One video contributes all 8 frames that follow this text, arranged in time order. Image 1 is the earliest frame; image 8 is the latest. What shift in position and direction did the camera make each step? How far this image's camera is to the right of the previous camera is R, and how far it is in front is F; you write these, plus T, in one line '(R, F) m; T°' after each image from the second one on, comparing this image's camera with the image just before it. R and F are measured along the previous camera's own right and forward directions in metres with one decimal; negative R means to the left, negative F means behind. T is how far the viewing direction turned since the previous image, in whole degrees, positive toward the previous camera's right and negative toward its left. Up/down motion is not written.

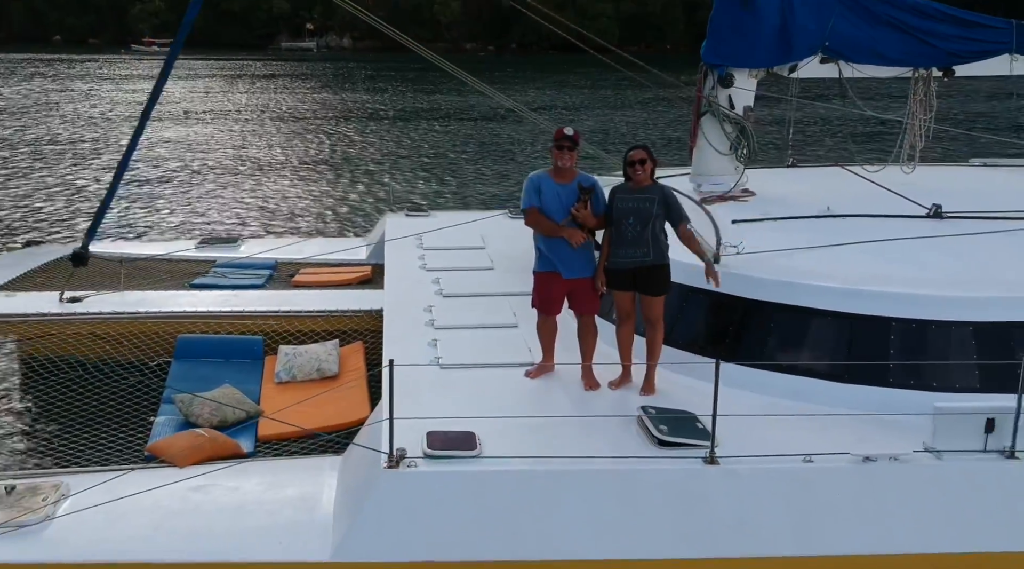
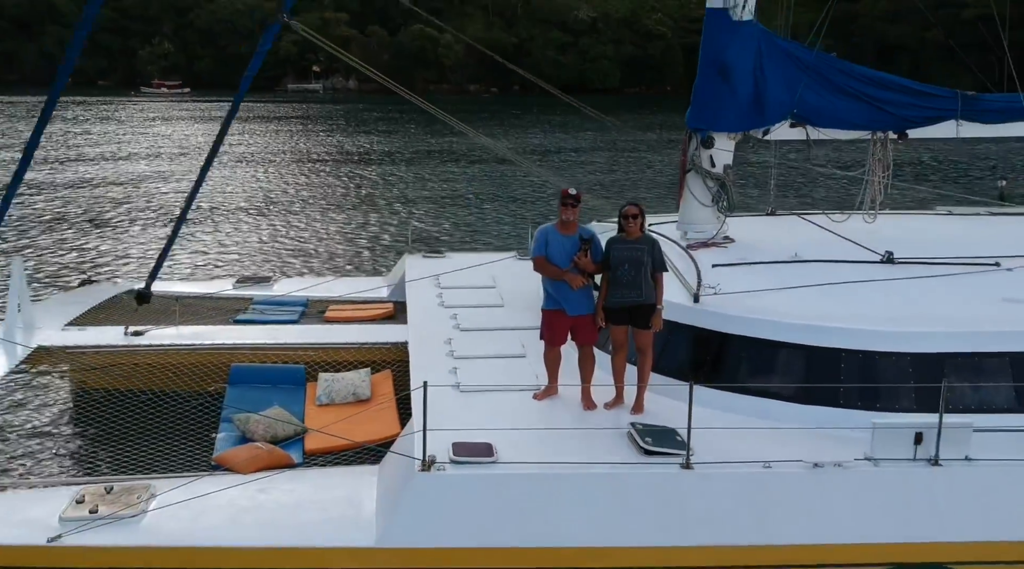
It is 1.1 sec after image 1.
(0.0, -0.8) m; 0°
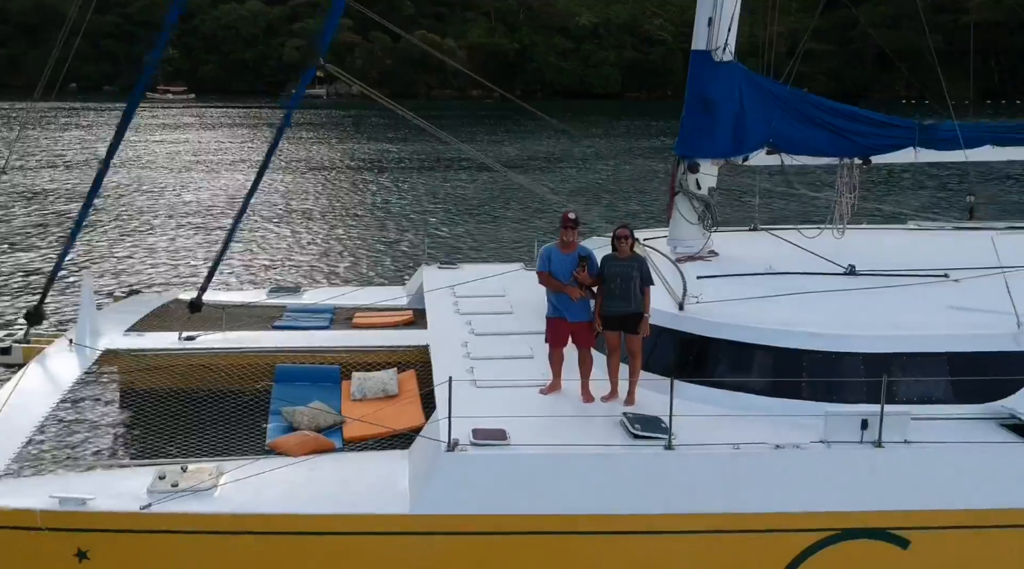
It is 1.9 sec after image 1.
(0.0, -0.9) m; 0°
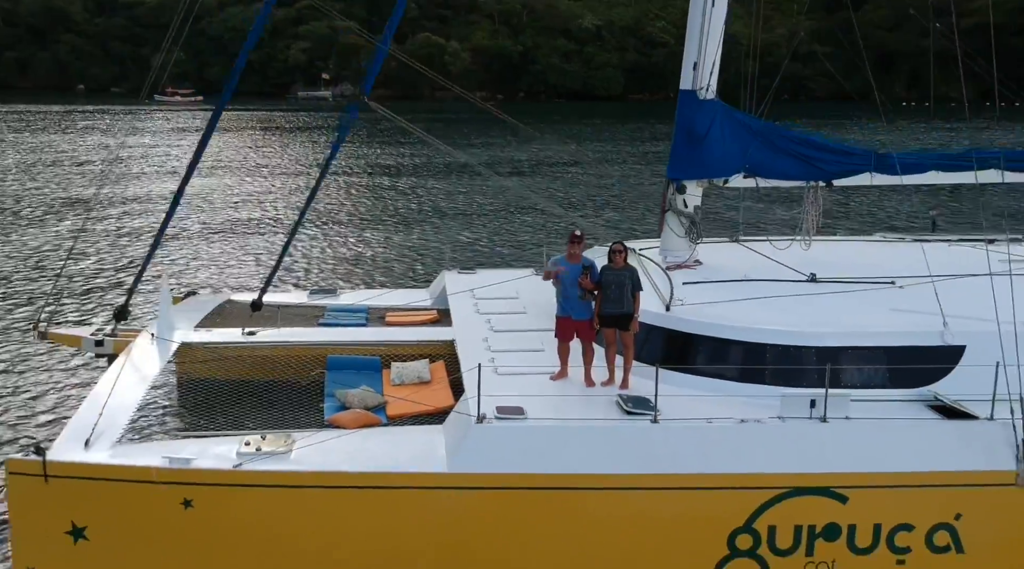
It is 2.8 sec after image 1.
(-0.1, -1.3) m; 0°
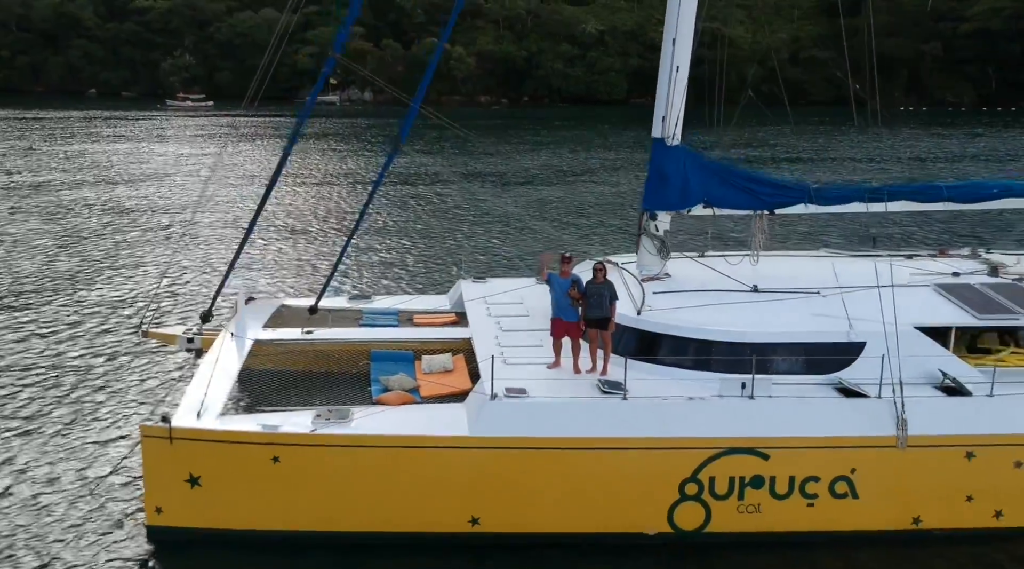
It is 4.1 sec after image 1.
(0.0, -2.3) m; 0°
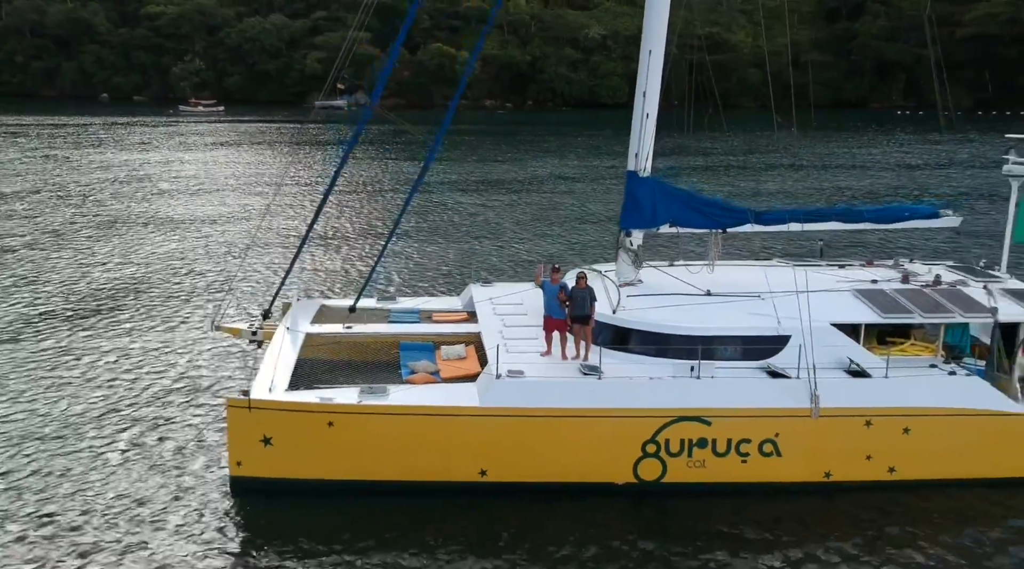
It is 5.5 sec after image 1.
(0.0, -2.6) m; 0°
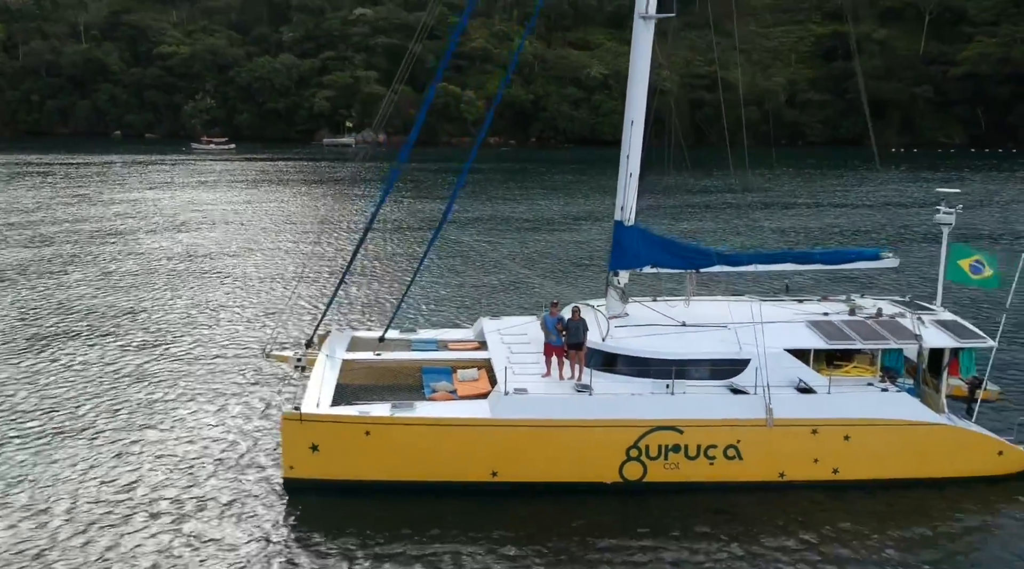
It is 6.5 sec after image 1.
(0.0, -2.5) m; 0°
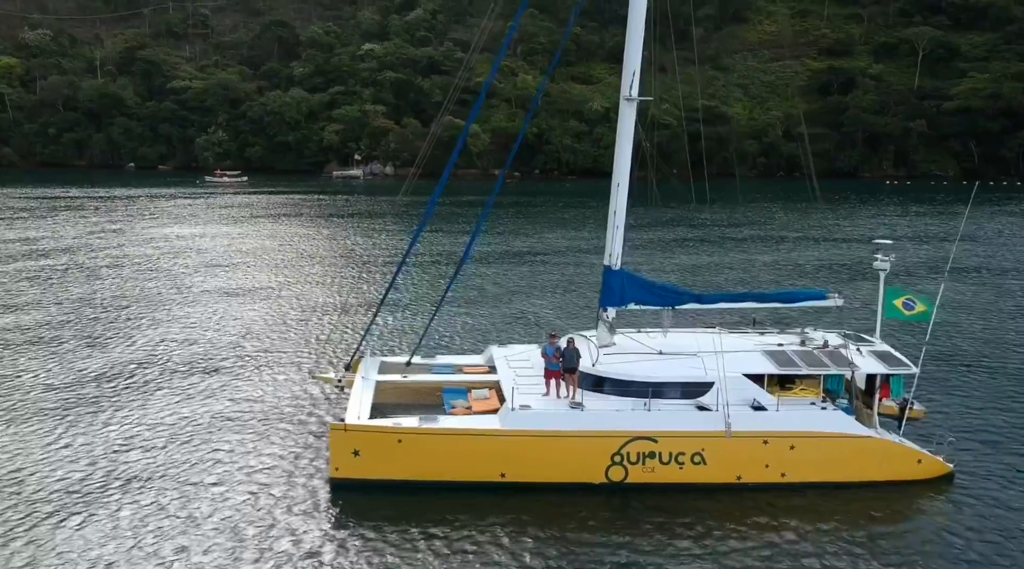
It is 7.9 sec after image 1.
(0.0, -3.2) m; 0°
